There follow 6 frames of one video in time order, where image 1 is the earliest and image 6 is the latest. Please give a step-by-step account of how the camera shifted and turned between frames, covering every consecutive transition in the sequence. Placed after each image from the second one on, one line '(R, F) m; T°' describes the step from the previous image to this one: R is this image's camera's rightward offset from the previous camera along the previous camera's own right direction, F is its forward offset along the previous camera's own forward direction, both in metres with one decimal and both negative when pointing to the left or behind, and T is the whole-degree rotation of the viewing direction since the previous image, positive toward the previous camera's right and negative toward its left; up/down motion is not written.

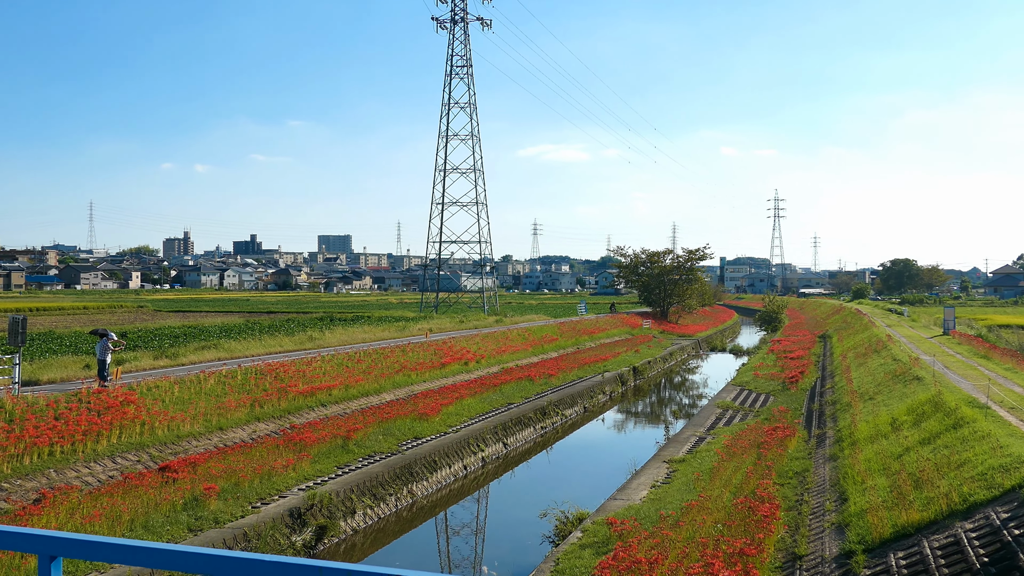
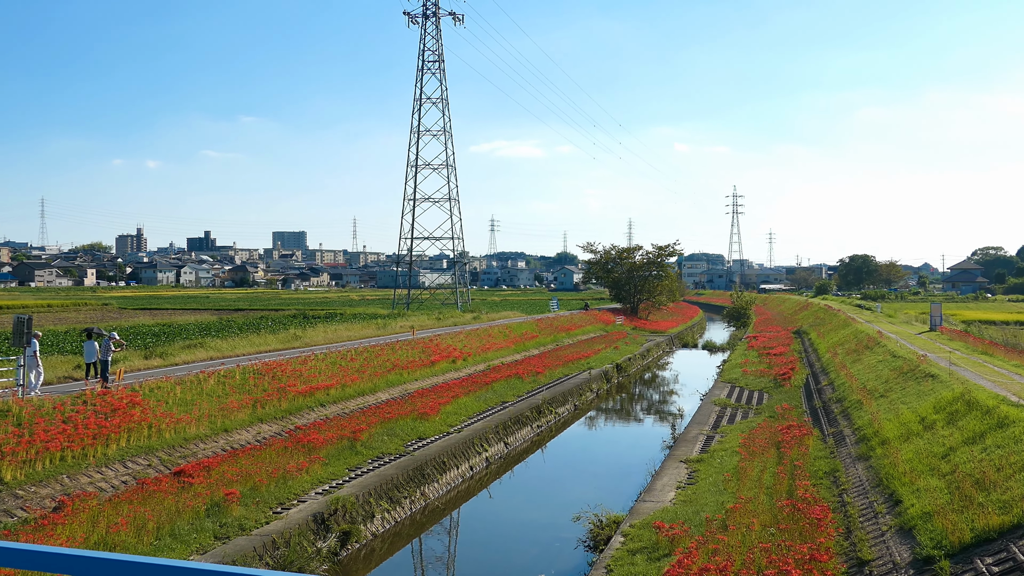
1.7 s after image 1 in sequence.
(-0.6, +0.2) m; +2°
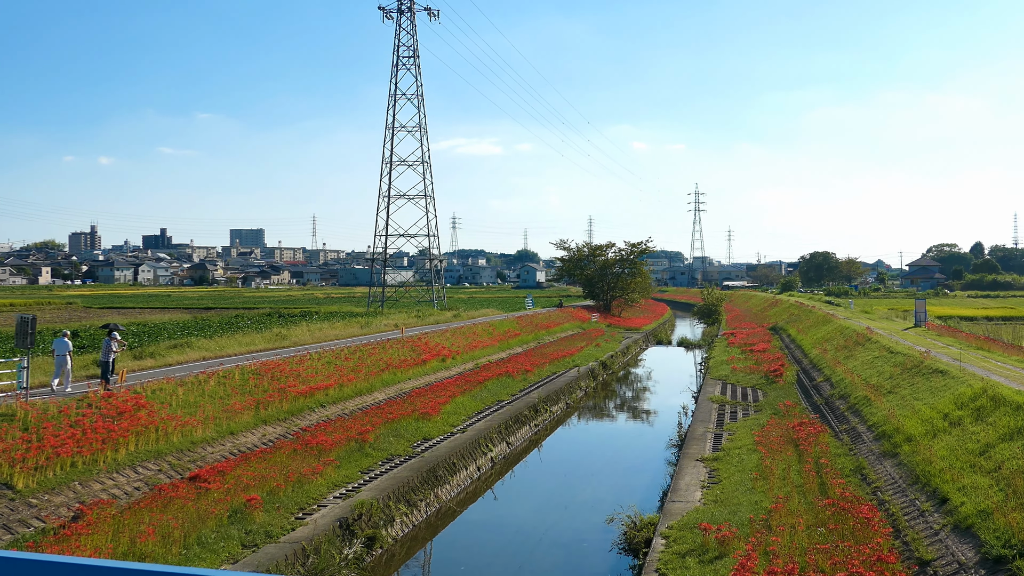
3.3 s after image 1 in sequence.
(-0.6, +0.2) m; +2°
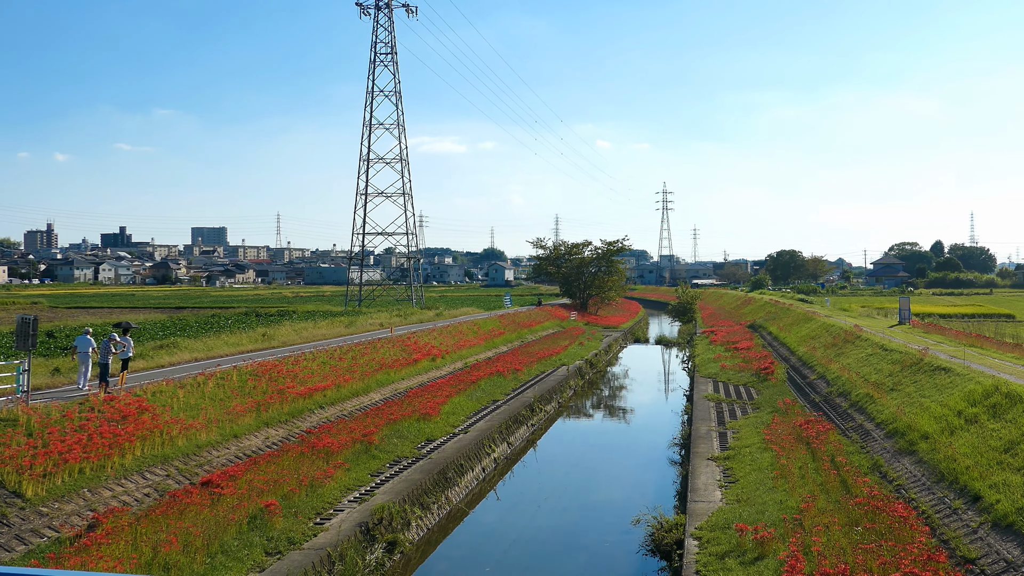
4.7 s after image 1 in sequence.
(-0.5, +0.1) m; +1°
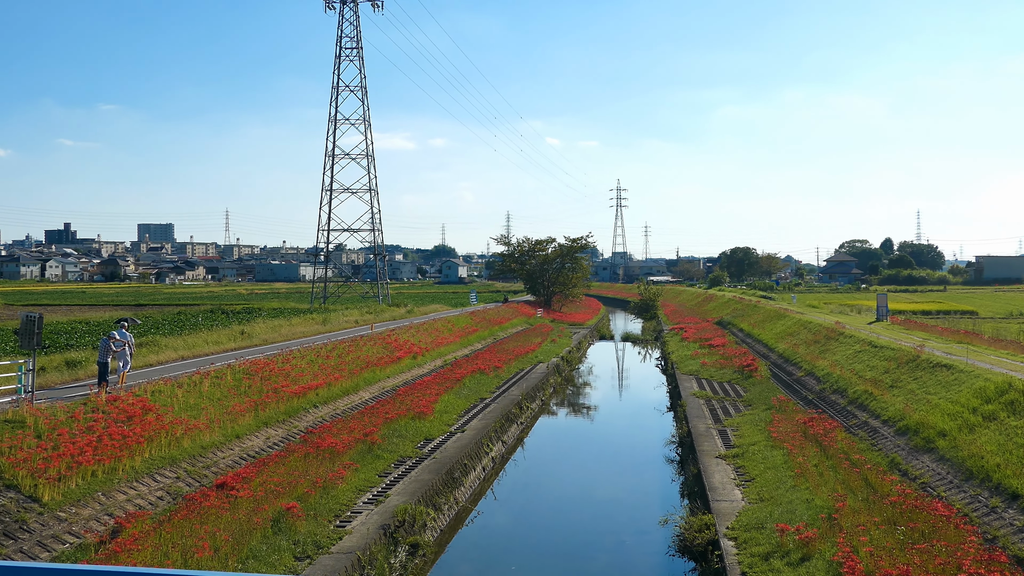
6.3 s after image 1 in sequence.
(-0.6, +0.2) m; +2°
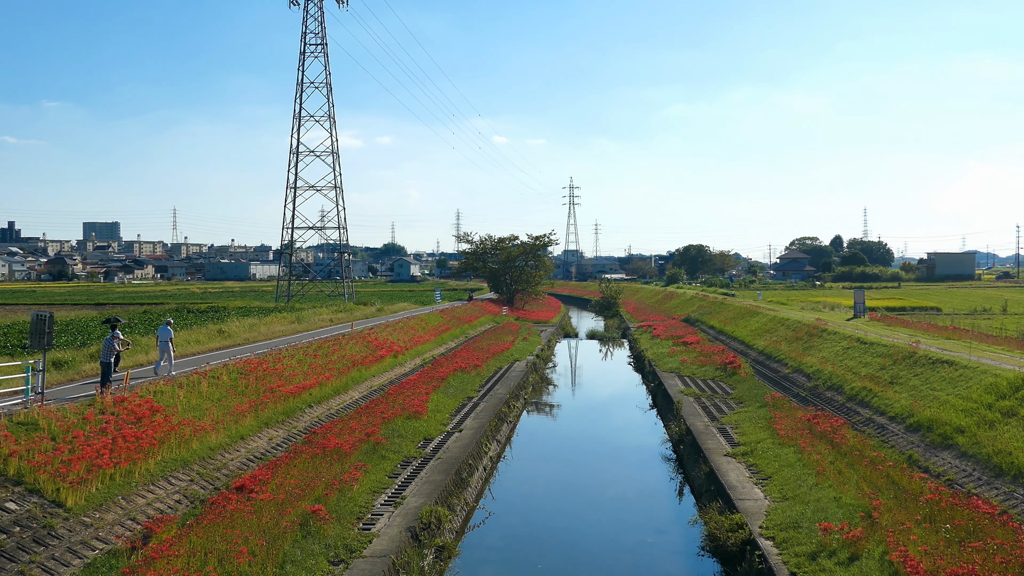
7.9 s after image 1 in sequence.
(-0.6, +0.2) m; +2°
